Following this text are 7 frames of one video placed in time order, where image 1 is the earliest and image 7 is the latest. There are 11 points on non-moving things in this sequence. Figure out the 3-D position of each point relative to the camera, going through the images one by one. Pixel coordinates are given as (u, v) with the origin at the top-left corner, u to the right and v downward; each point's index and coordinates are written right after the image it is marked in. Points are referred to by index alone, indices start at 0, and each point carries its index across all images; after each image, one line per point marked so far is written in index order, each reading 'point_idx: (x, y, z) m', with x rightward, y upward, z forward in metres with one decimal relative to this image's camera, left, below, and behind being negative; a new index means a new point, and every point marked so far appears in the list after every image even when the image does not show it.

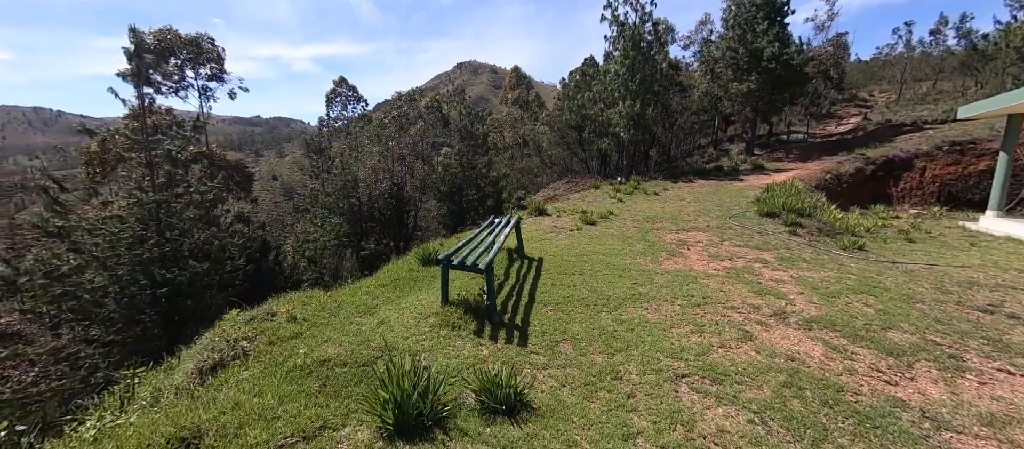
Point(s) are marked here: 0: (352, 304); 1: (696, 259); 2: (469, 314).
0: (-1.7, -0.8, +4.0) m
1: (+2.7, -0.5, +5.5) m
2: (-0.4, -0.8, +3.4) m
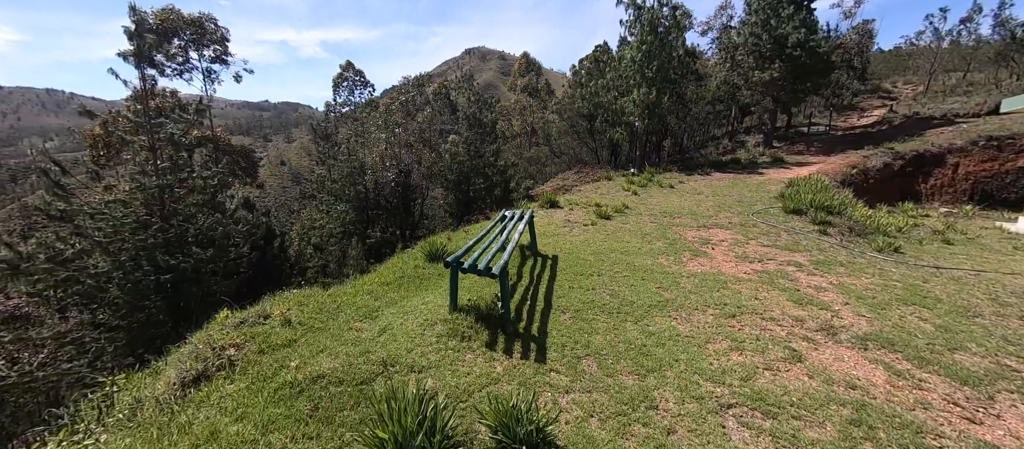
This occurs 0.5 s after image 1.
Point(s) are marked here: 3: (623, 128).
0: (-1.6, -0.8, +3.7) m
1: (+2.9, -0.5, +5.1) m
2: (-0.3, -0.8, +3.0) m
3: (+4.9, +4.2, +16.4) m
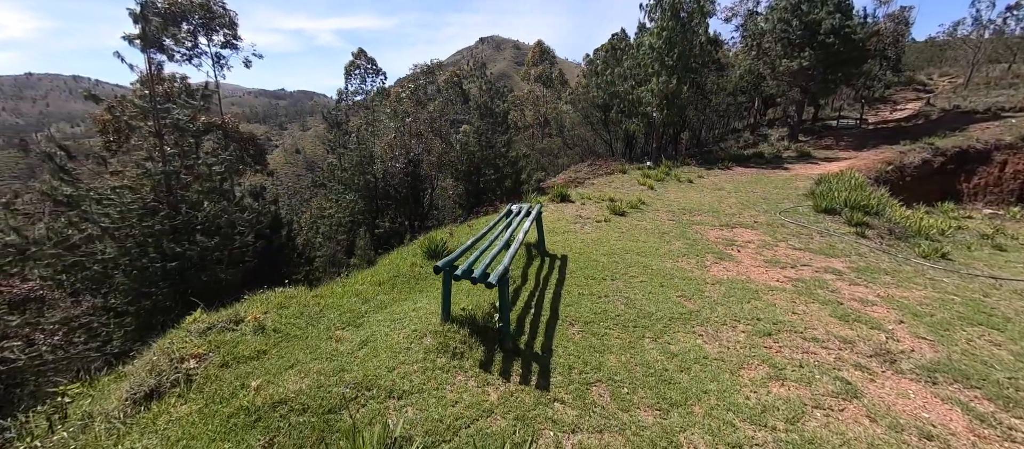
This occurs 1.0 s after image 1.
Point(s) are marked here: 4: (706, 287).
0: (-1.5, -0.7, +3.3) m
1: (+3.0, -0.5, +4.6) m
2: (-0.3, -0.8, +2.7) m
3: (+5.4, +4.5, +15.8) m
4: (+2.0, -0.7, +3.8) m
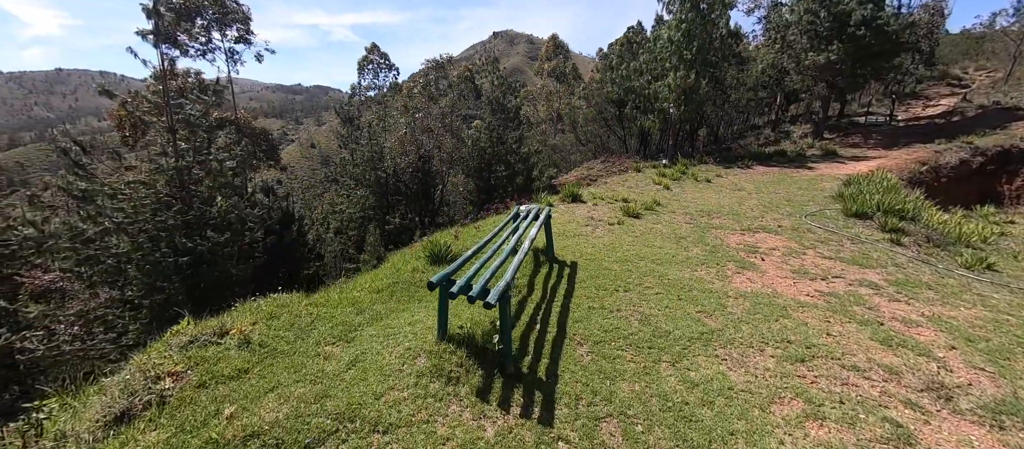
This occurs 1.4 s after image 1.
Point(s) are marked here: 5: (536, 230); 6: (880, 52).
0: (-1.5, -0.8, +3.1) m
1: (+3.0, -0.6, +4.3) m
2: (-0.3, -0.9, +2.4) m
3: (+5.9, +4.5, +15.3) m
4: (+2.1, -0.7, +3.5) m
5: (+0.3, -0.1, +4.2) m
6: (+13.7, +6.5, +13.9) m
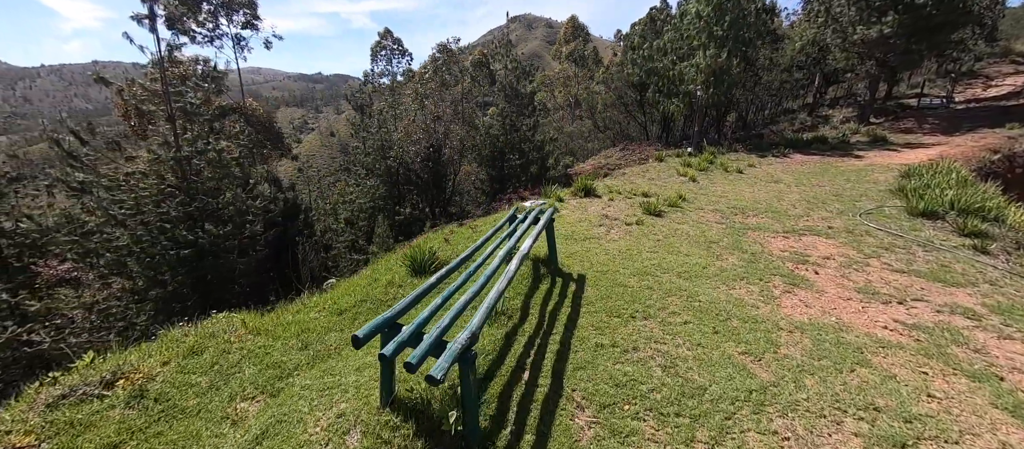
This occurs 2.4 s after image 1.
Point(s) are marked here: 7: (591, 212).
0: (-1.6, -0.9, +2.4) m
1: (+3.0, -0.7, +3.4) m
2: (-0.4, -1.0, +1.7) m
3: (+6.4, +4.7, +14.1) m
4: (+2.0, -0.8, +2.7) m
5: (+0.2, -0.1, +3.4) m
6: (+14.1, +6.6, +12.2) m
7: (+1.3, +0.2, +5.9) m
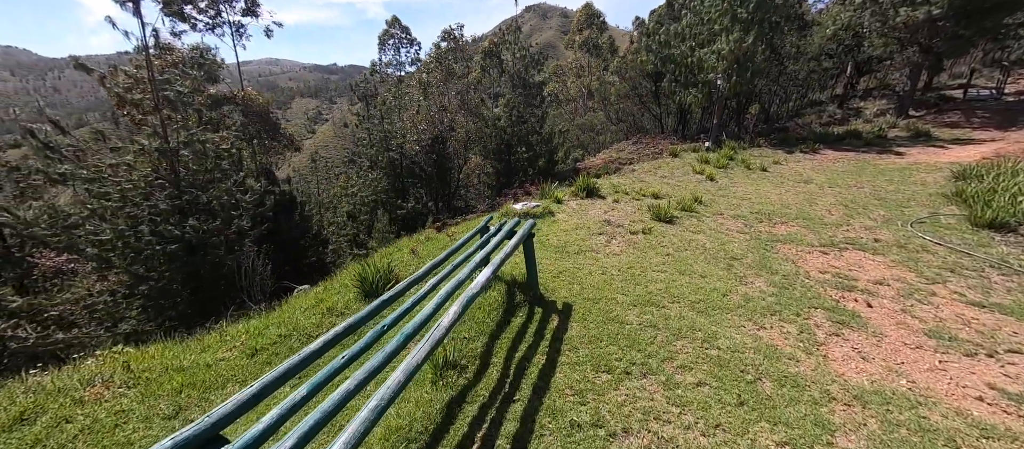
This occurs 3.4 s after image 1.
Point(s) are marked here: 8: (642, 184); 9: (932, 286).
0: (-1.9, -1.0, +1.8) m
1: (+2.7, -0.8, +2.6) m
2: (-0.7, -1.1, +1.0) m
3: (+6.5, +4.7, +13.0) m
4: (+1.7, -1.0, +1.9) m
5: (0.0, -0.2, +2.7) m
6: (+14.3, +6.5, +10.9) m
7: (+1.1, +0.1, +5.1) m
8: (+2.6, +0.8, +7.3) m
9: (+3.9, -0.6, +3.4) m
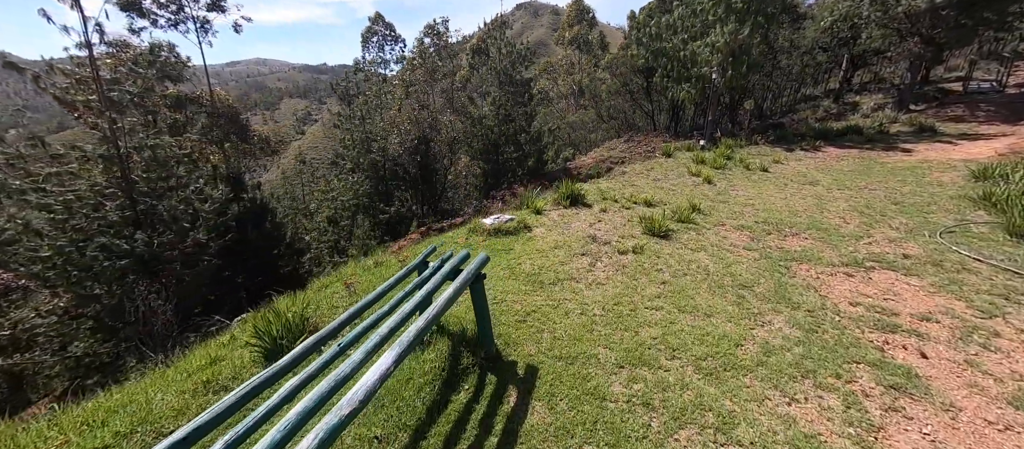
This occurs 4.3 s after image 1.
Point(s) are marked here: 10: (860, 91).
0: (-2.2, -1.2, +1.0) m
1: (+2.4, -1.0, +1.9) m
2: (-1.0, -1.4, +0.3) m
3: (+6.0, +4.6, +12.4) m
4: (+1.4, -1.2, +1.2) m
5: (-0.4, -0.5, +2.0) m
6: (+13.7, +6.5, +10.4) m
7: (+0.7, -0.1, +4.4) m
8: (+2.2, +0.6, +6.6) m
9: (+3.6, -0.7, +2.7) m
10: (+18.5, +7.2, +19.7) m
